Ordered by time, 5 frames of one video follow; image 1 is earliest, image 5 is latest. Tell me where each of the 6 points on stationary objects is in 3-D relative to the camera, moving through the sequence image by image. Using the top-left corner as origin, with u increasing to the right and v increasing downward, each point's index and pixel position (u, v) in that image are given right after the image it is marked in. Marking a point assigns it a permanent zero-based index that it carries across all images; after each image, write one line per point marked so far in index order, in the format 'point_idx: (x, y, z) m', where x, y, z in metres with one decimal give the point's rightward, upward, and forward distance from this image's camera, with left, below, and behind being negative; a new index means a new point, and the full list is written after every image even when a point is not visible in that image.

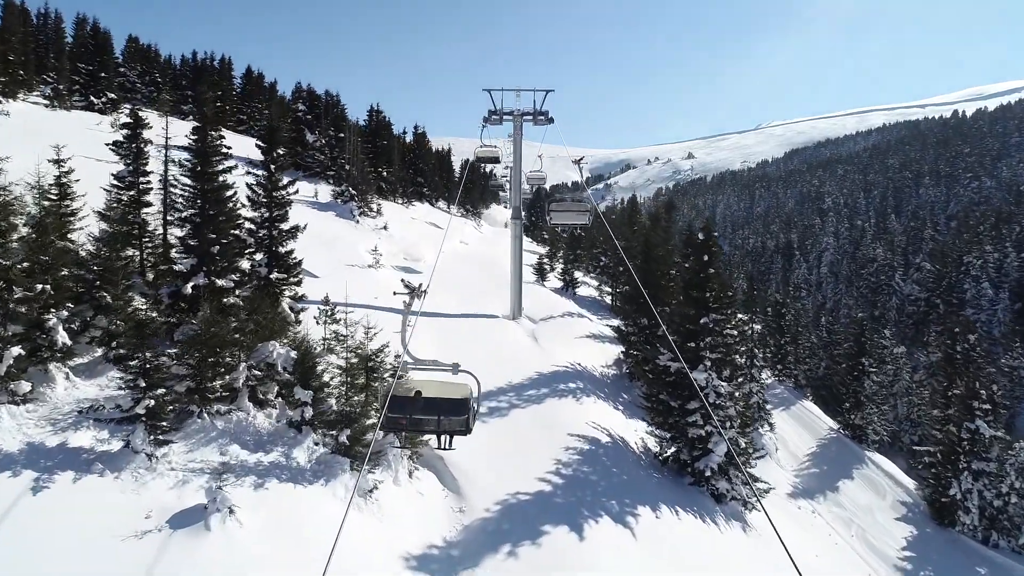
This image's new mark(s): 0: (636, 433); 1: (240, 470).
0: (+2.9, -3.4, +19.8) m
1: (-3.1, -2.0, +9.8) m
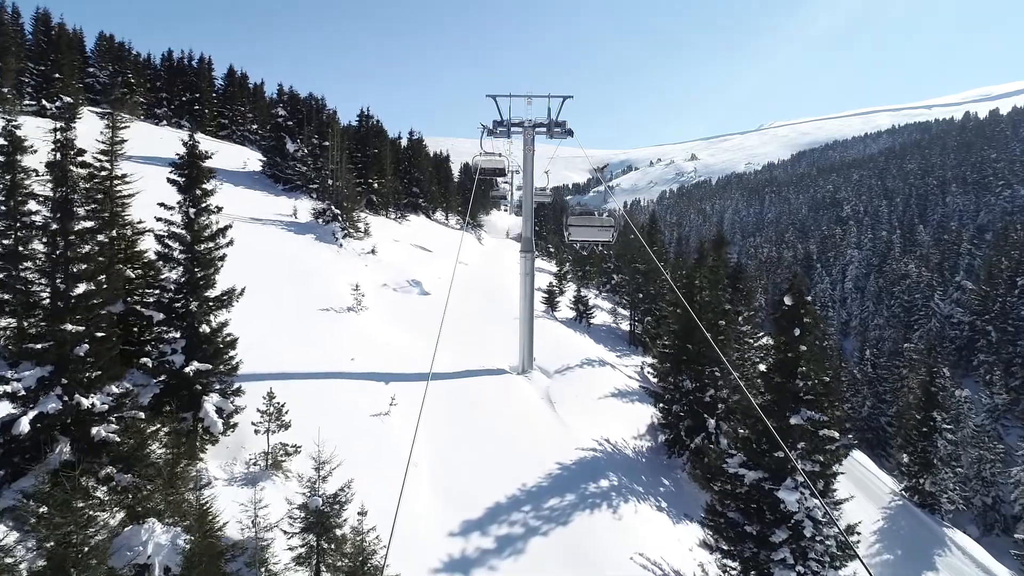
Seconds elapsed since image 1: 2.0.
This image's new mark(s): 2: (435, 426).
0: (+3.1, -4.6, +15.0) m
1: (-2.8, -3.3, +4.9) m
2: (-1.5, -2.7, +16.7) m
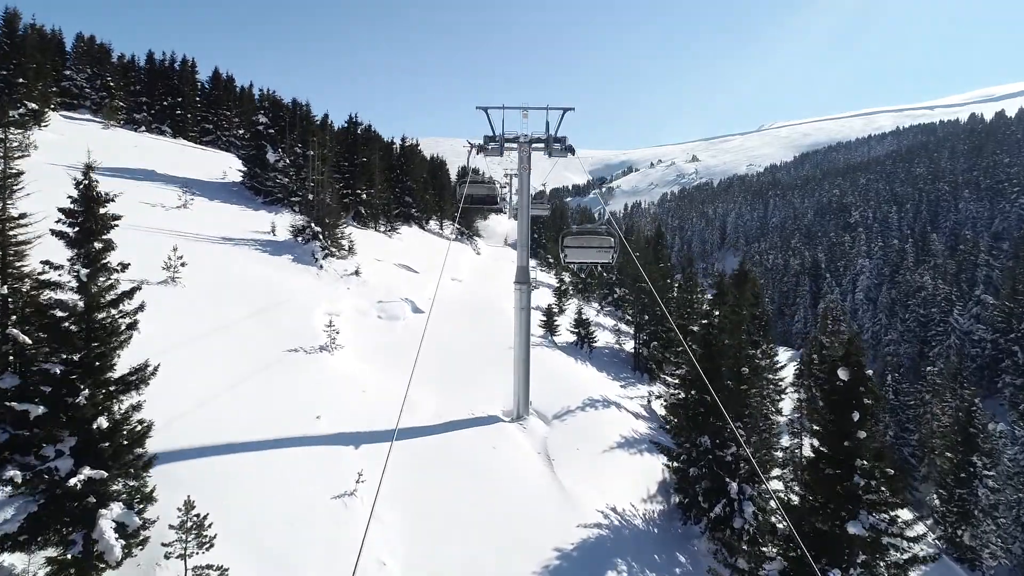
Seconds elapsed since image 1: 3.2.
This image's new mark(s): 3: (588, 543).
0: (+3.0, -5.5, +12.4) m
1: (-3.0, -4.2, +2.3) m
2: (-1.7, -3.5, +14.1) m
3: (+1.3, -4.3, +14.7) m
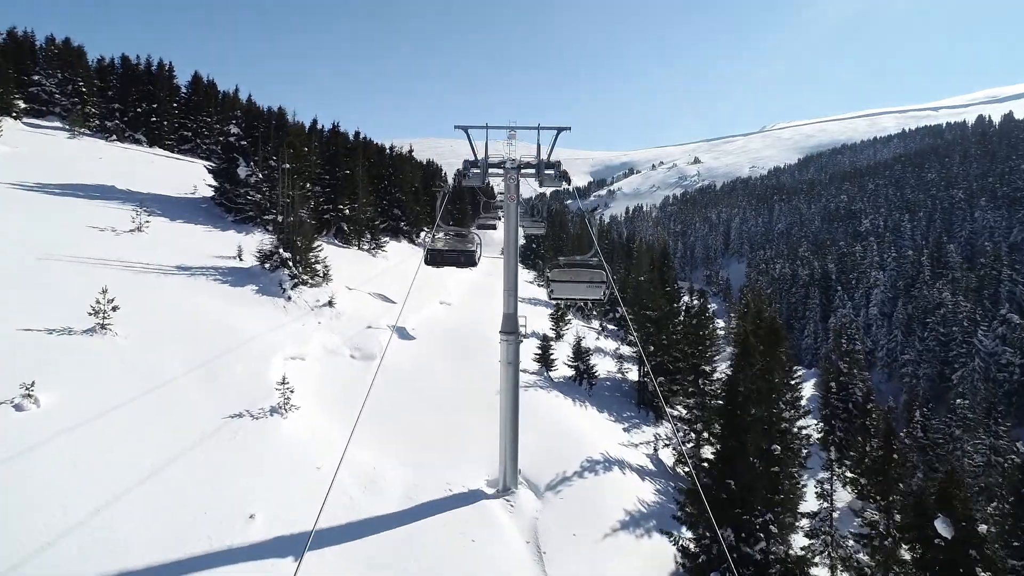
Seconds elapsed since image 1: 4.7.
0: (+2.7, -6.5, +9.3) m
1: (-3.3, -5.2, -0.8) m
2: (-2.0, -4.6, +11.1) m
3: (+1.0, -5.3, +11.6) m
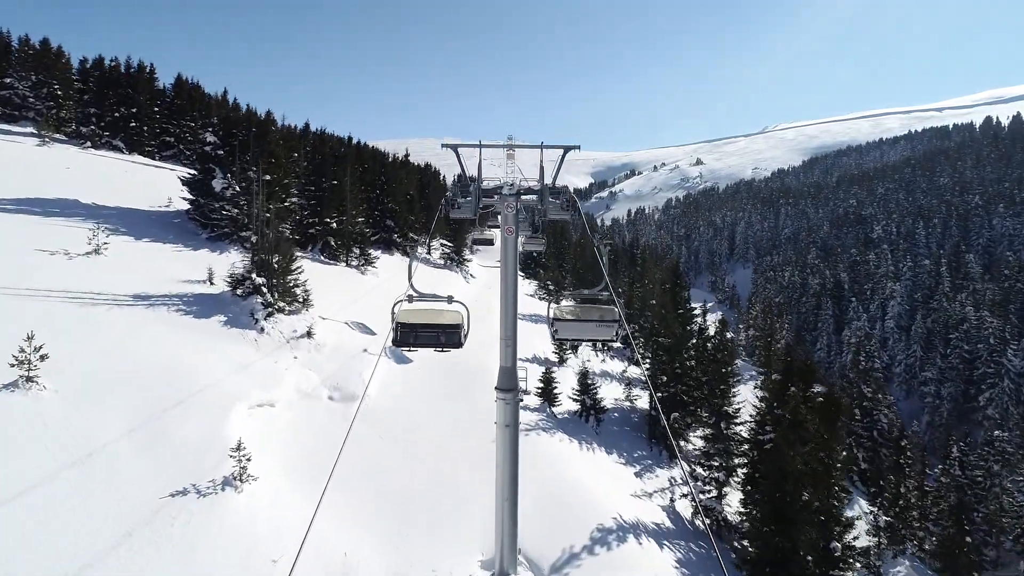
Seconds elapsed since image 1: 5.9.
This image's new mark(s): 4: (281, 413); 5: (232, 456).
0: (+2.6, -7.4, +6.5) m
1: (-3.3, -6.0, -3.6) m
2: (-2.0, -5.4, +8.3) m
3: (+1.0, -6.1, +8.8) m
4: (-5.1, -2.7, +19.5) m
5: (-5.1, -2.9, +16.0) m
